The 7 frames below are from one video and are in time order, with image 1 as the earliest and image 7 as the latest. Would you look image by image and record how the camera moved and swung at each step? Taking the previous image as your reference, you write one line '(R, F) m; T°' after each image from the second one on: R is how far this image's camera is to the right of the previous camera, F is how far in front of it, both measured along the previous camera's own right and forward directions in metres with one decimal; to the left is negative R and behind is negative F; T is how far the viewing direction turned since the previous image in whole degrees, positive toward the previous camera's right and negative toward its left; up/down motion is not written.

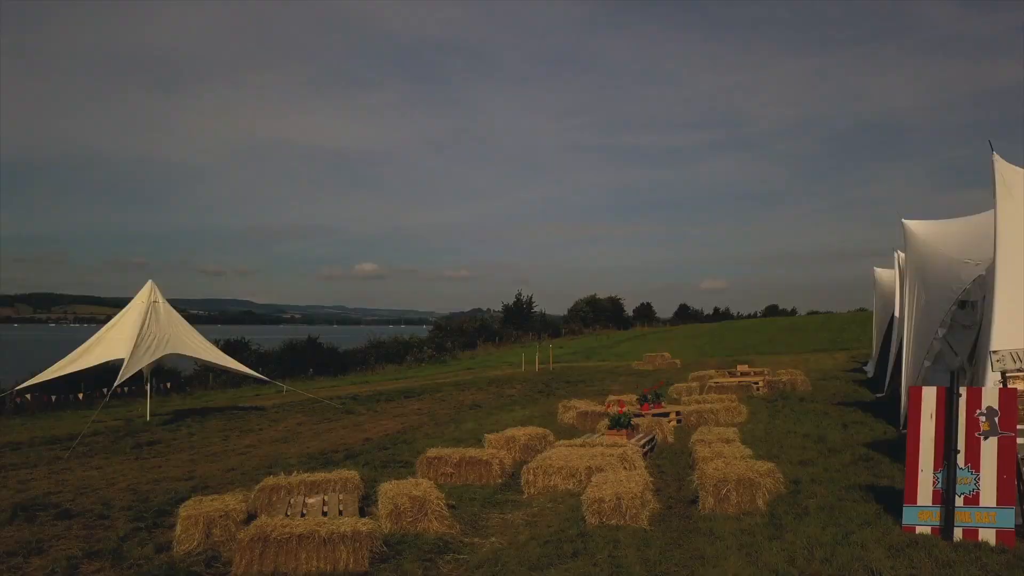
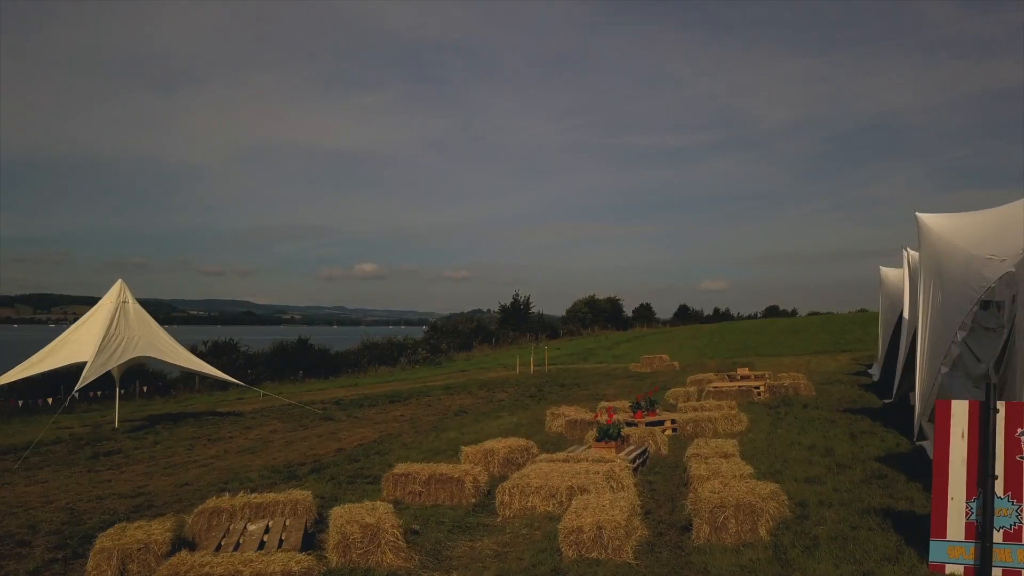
(+0.3, +1.0) m; 0°
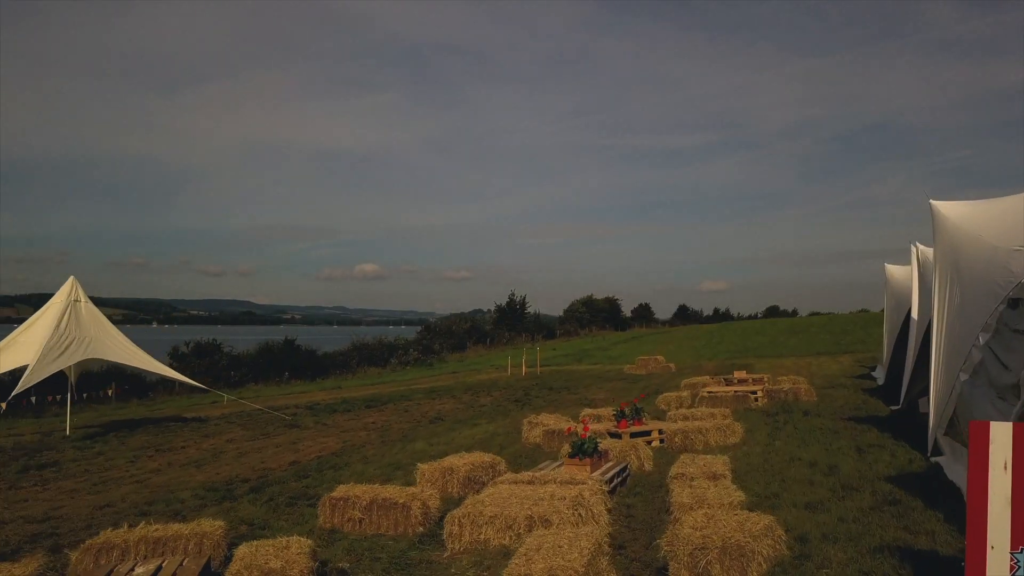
(+0.5, +1.3) m; 0°
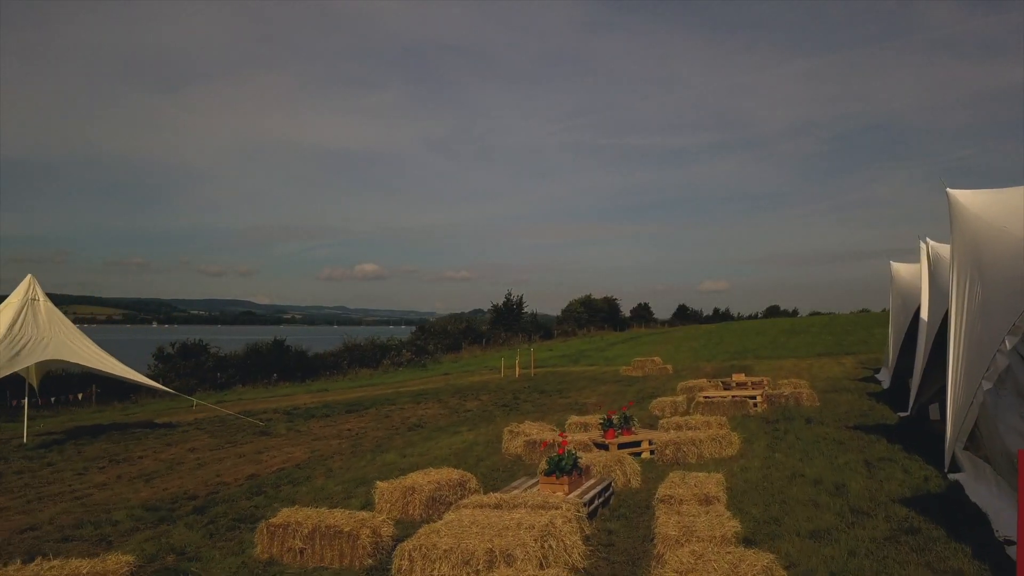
(+0.4, +1.0) m; 0°
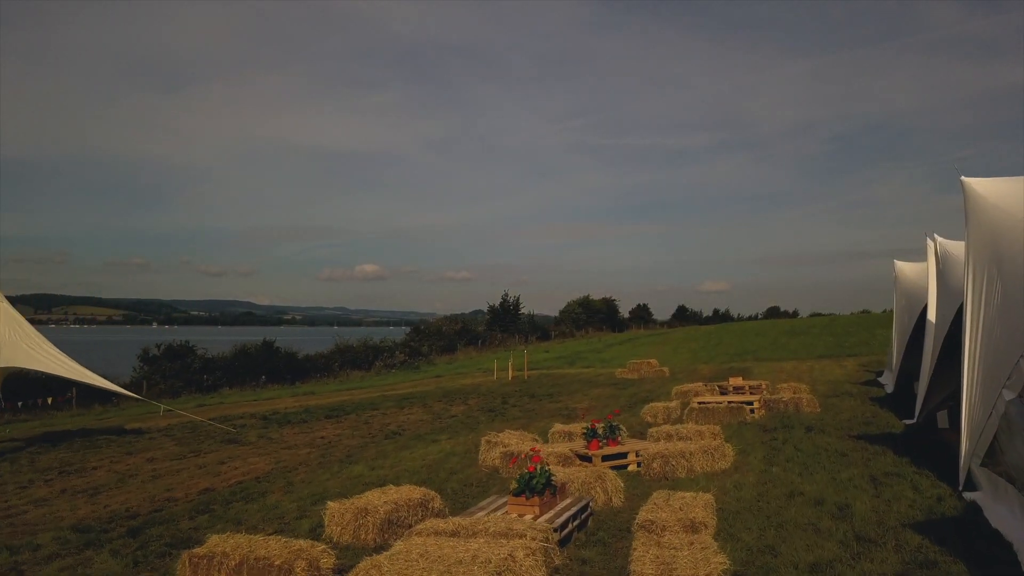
(+0.4, +0.9) m; 0°
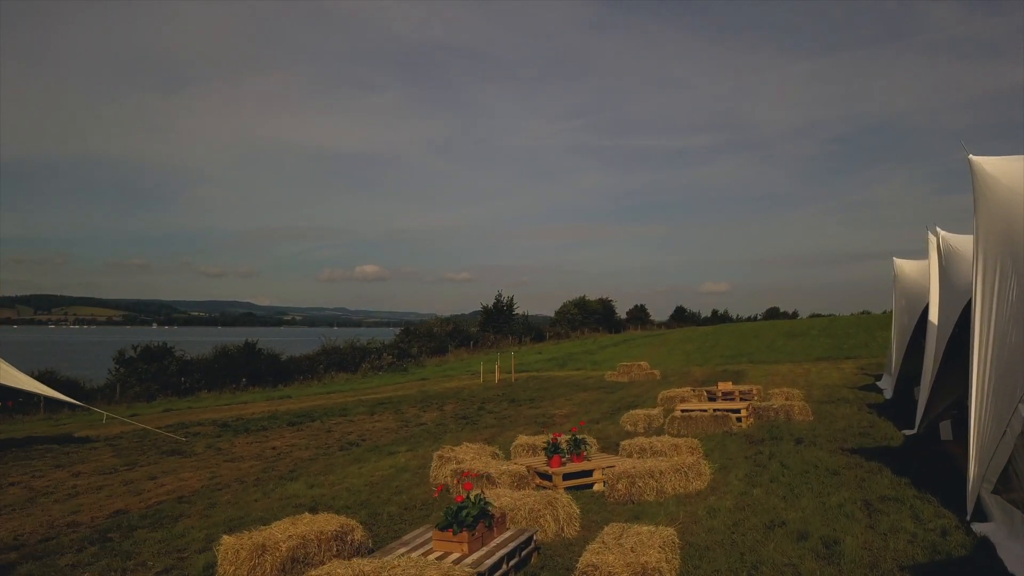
(+0.7, +1.2) m; 0°
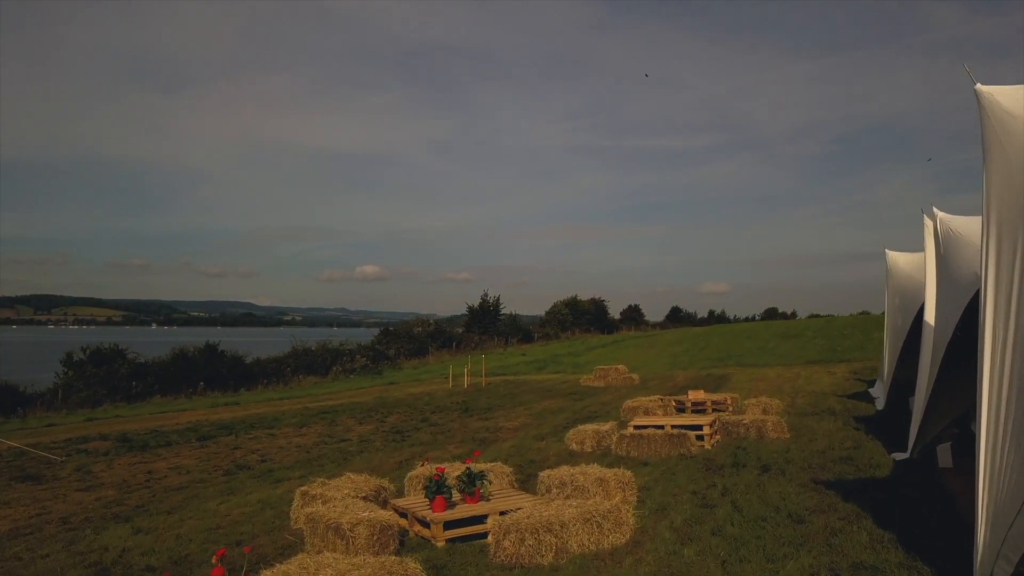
(+1.4, +2.2) m; 0°
